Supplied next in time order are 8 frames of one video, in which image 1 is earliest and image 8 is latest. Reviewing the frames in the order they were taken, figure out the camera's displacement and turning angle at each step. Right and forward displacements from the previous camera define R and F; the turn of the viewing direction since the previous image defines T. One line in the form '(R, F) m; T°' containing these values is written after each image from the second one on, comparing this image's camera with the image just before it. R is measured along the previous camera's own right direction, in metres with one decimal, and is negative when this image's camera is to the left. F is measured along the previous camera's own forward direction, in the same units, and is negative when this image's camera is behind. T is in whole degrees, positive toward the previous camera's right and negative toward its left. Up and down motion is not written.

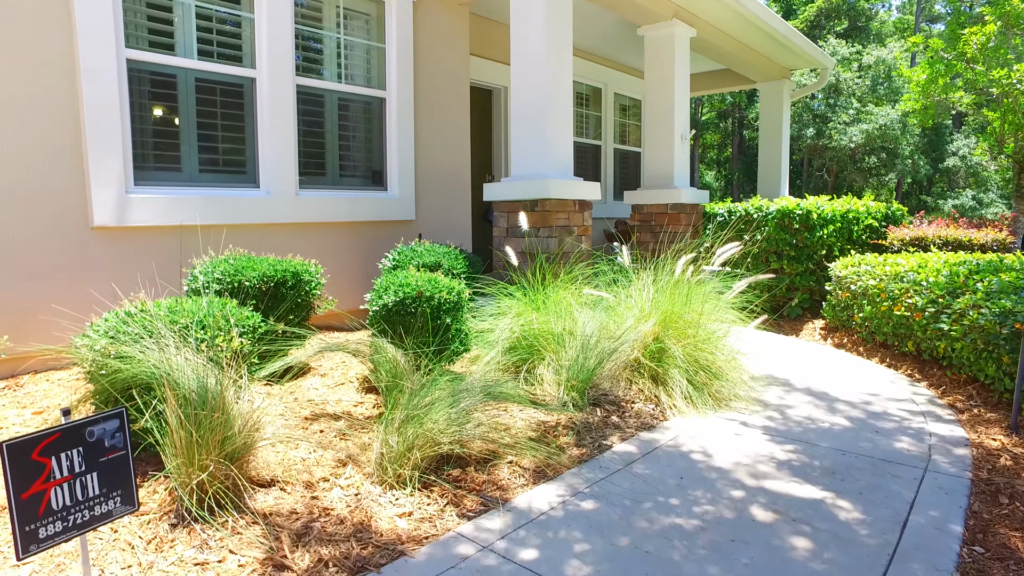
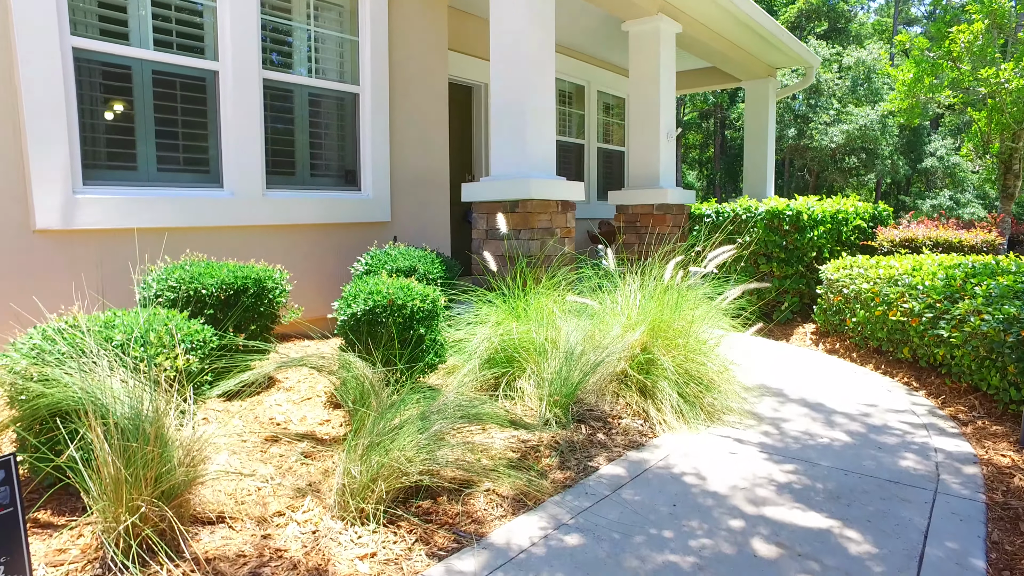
(0.0, +0.3) m; +2°
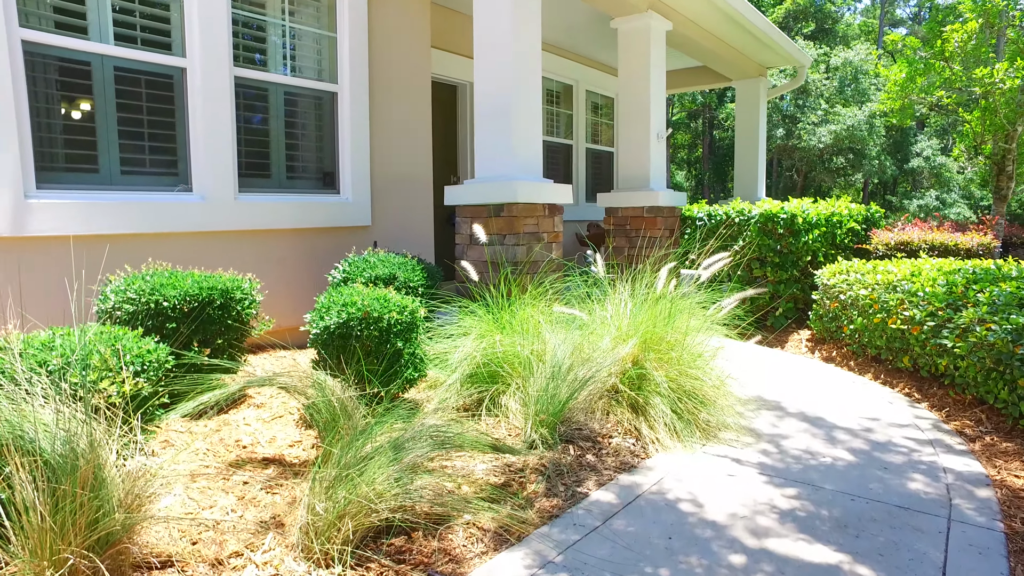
(0.0, +0.2) m; +1°
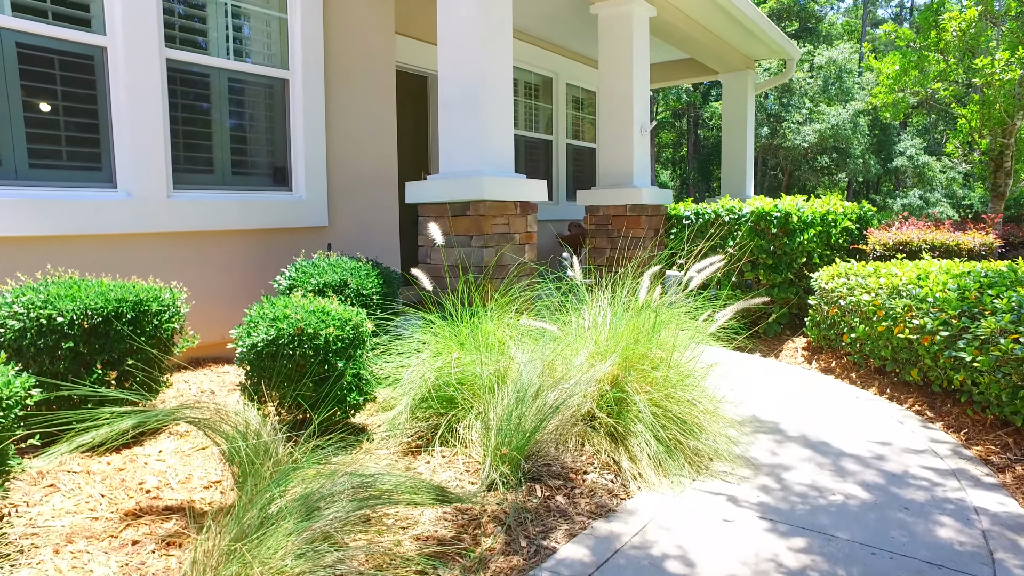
(+0.1, +0.5) m; +1°
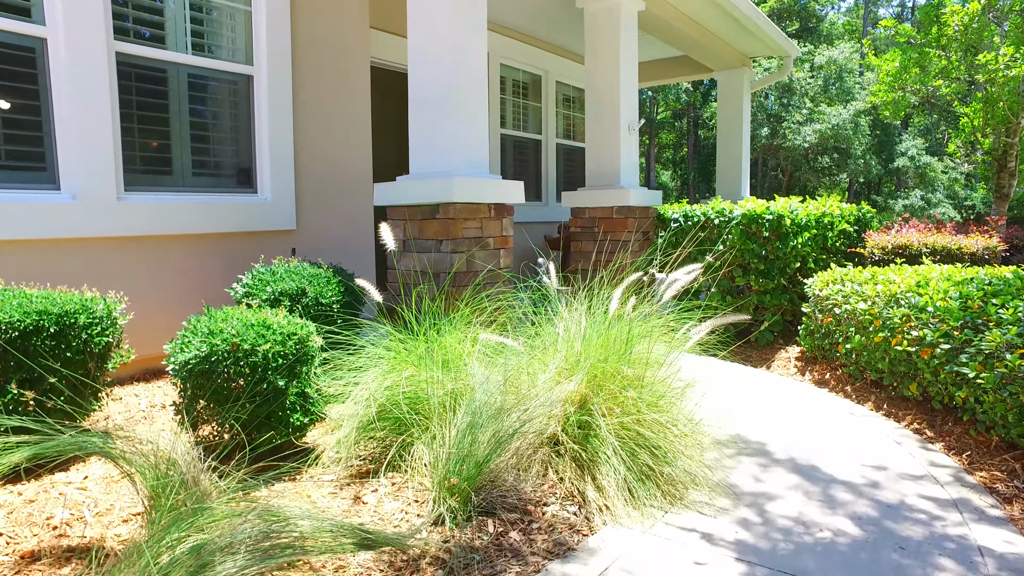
(+0.2, +0.3) m; 0°
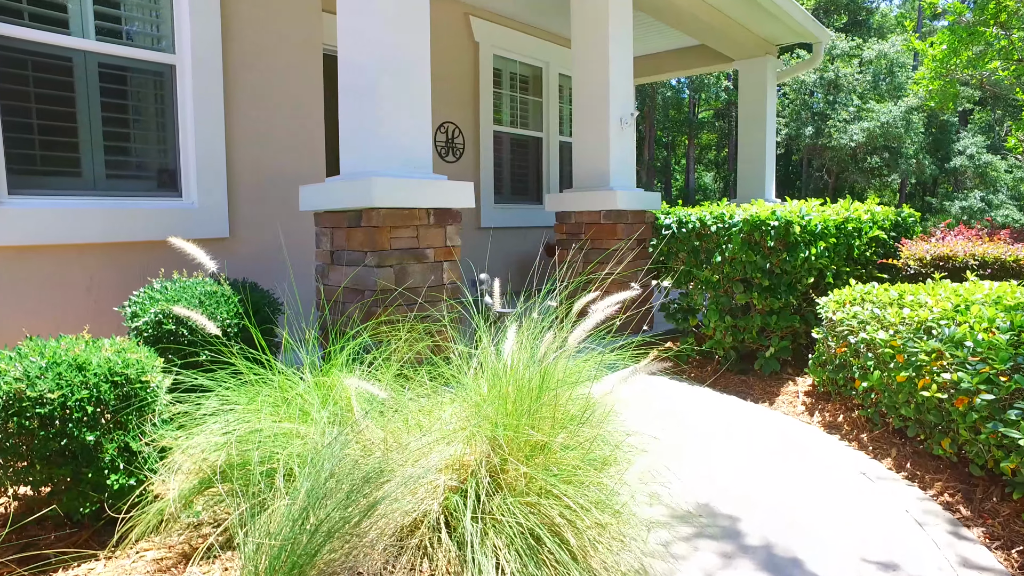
(+0.6, +0.7) m; -4°
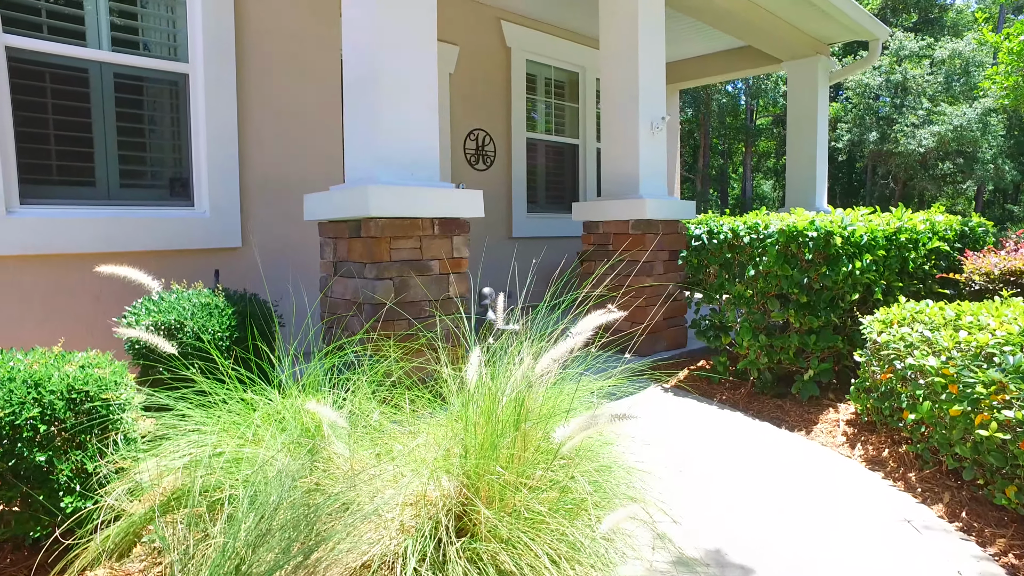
(+0.2, +0.2) m; -5°
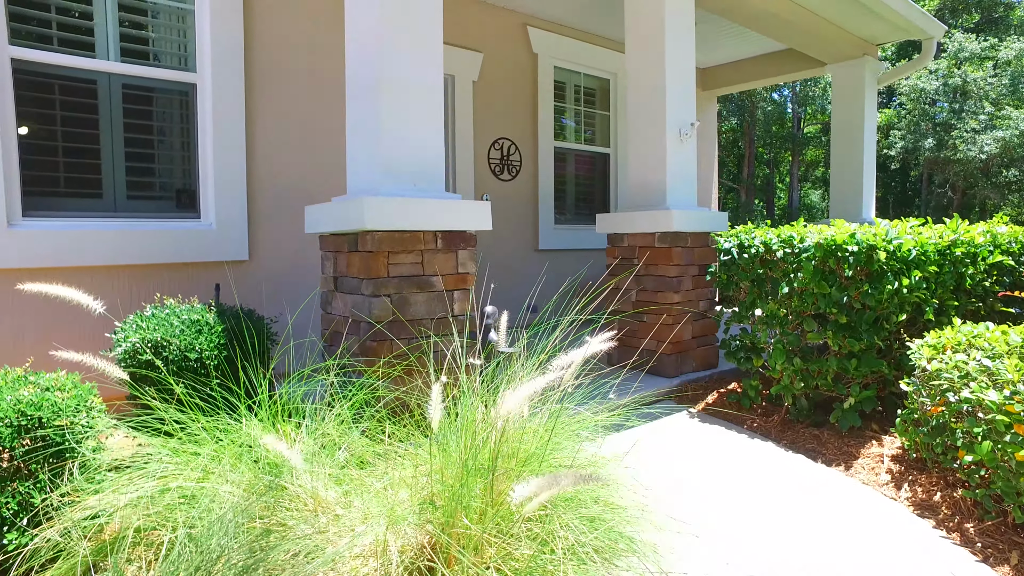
(+0.2, +0.2) m; -4°
